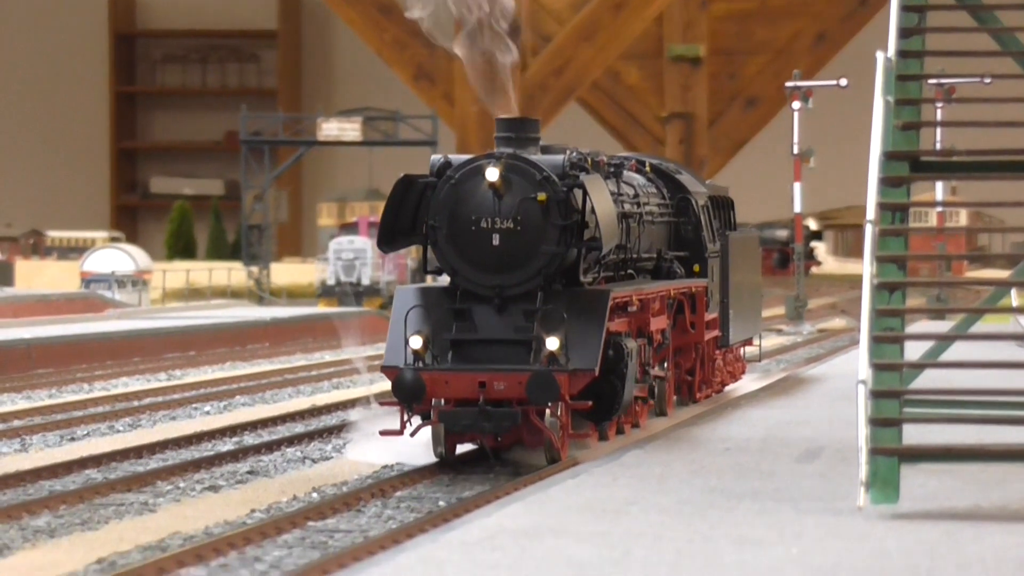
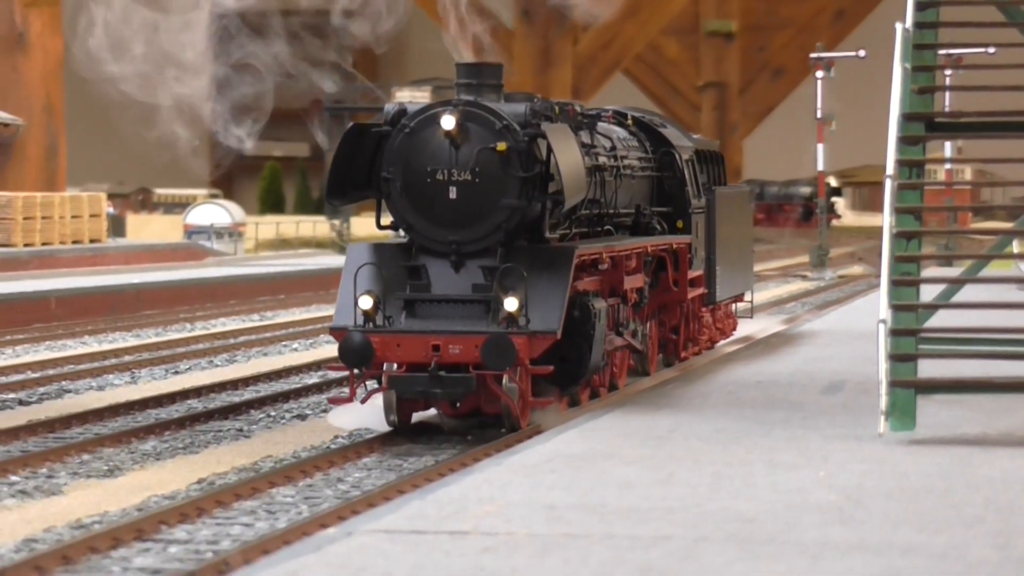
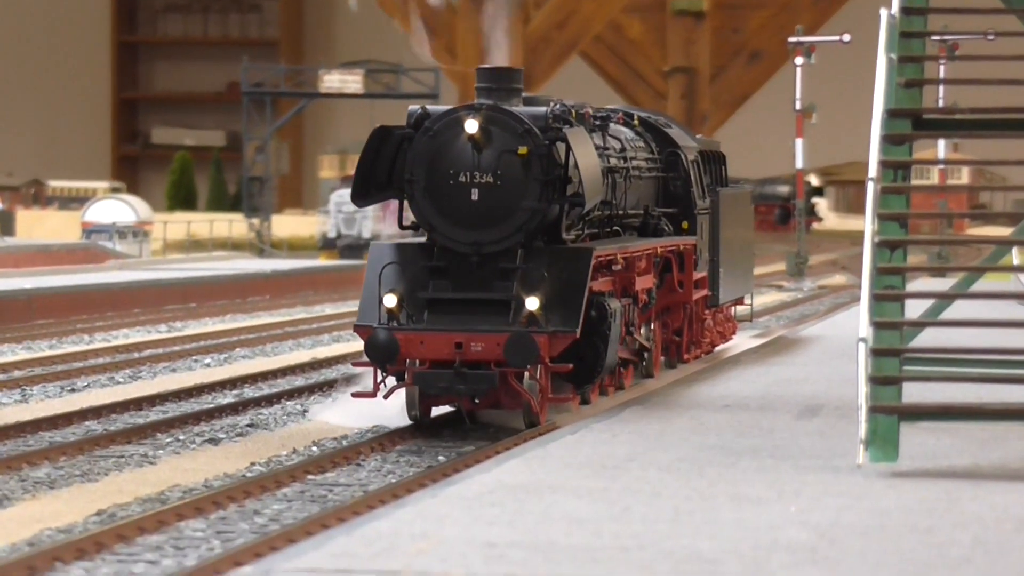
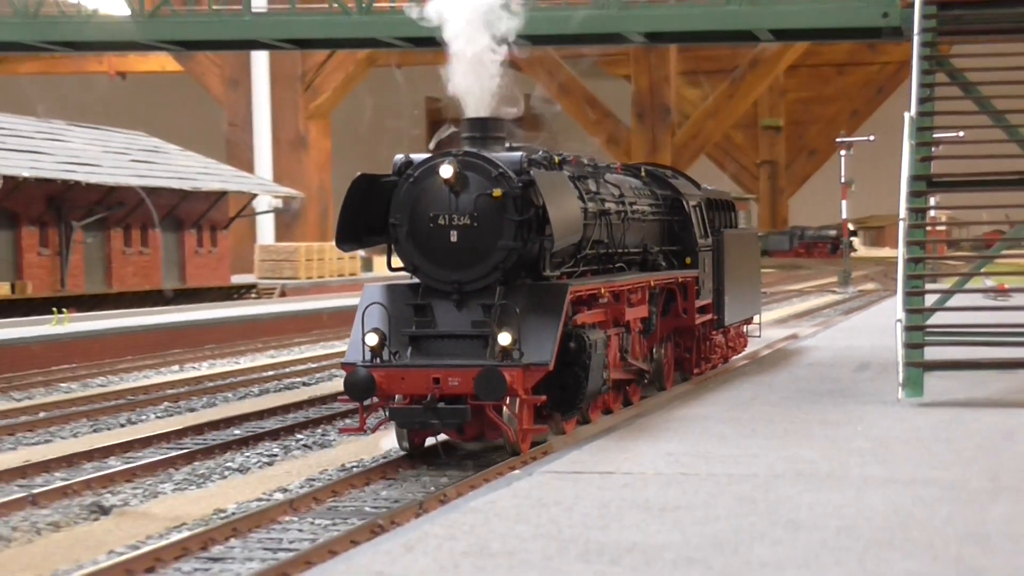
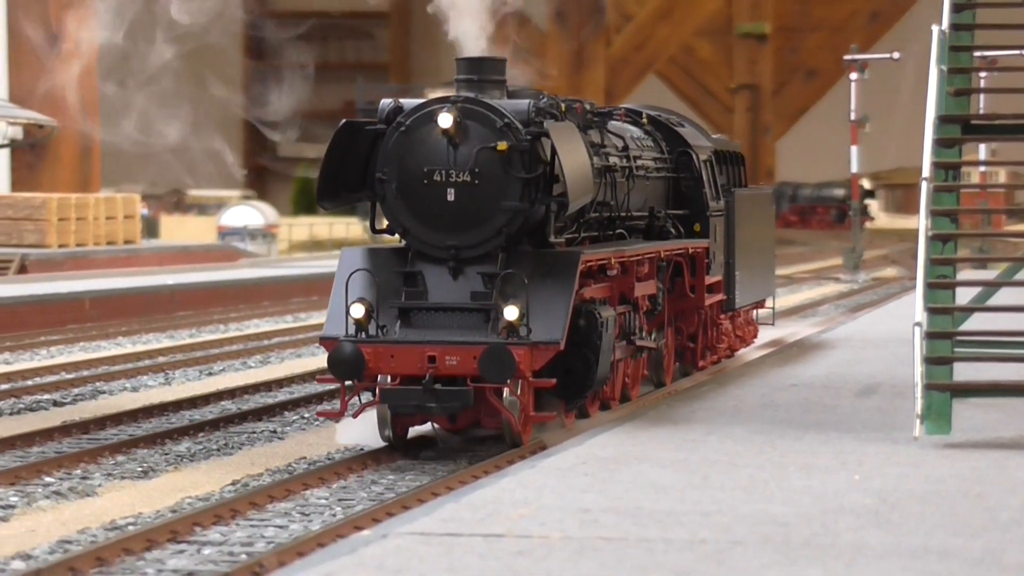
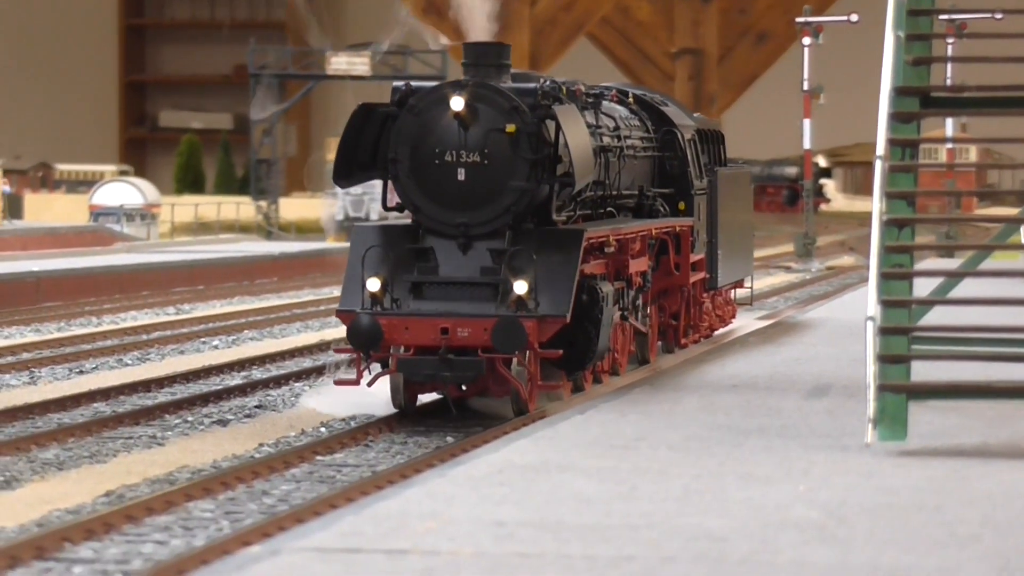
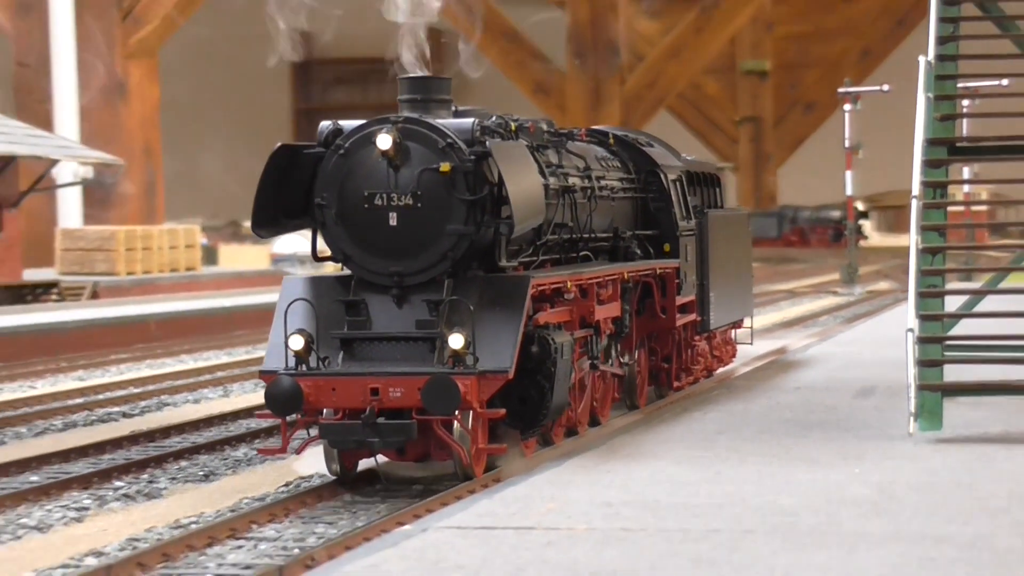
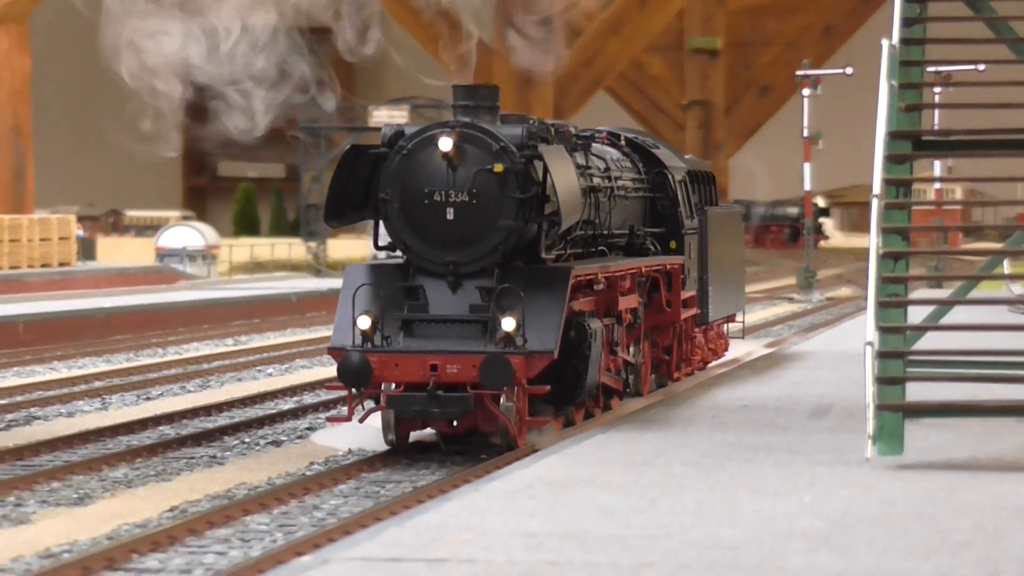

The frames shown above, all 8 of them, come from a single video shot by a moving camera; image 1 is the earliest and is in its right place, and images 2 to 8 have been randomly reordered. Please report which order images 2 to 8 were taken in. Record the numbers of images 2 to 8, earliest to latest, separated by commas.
3, 6, 8, 2, 5, 7, 4
